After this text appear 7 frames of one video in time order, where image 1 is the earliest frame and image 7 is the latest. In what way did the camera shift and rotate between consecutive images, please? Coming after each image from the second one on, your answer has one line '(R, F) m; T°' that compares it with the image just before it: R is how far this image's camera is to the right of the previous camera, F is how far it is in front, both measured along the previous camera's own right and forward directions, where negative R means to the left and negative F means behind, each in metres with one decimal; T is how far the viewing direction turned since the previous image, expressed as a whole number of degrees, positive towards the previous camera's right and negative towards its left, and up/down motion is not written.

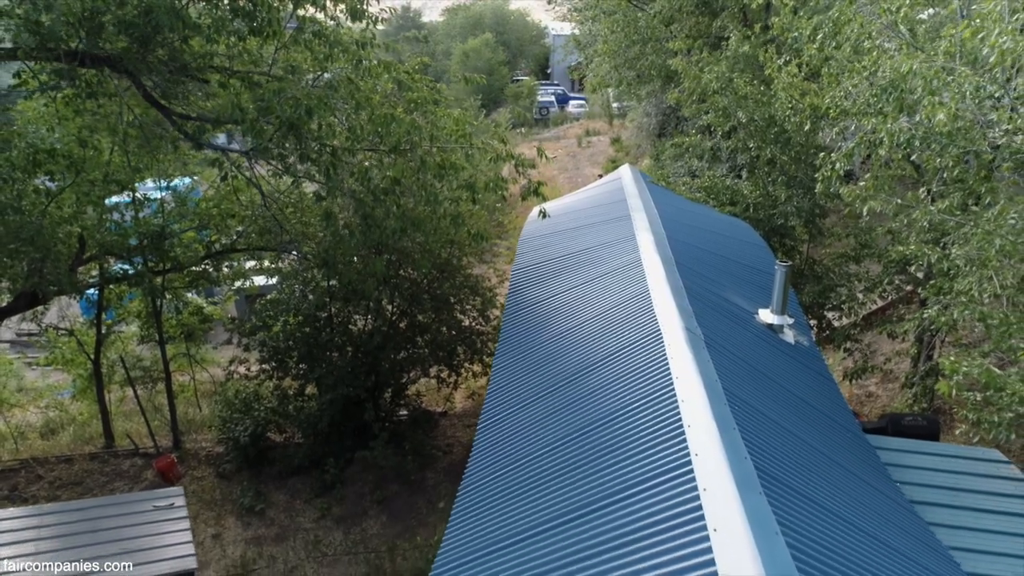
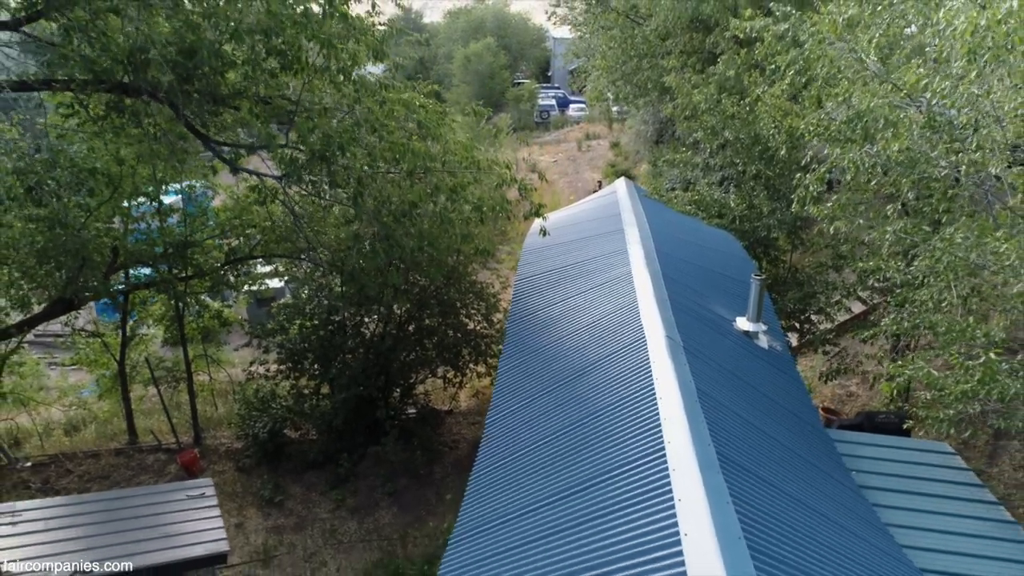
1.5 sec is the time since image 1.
(0.0, -0.7) m; 0°
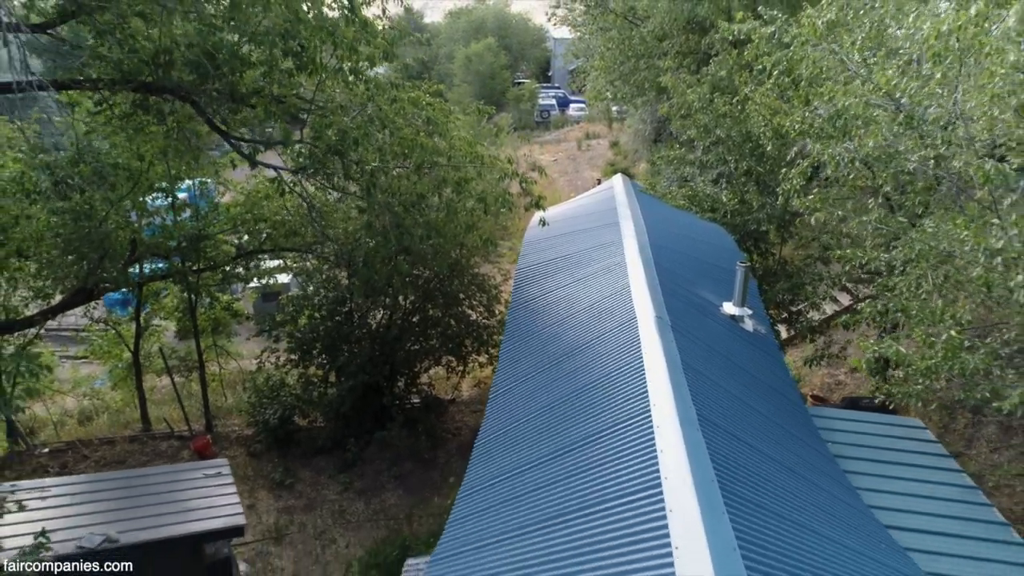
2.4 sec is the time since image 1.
(0.0, -0.4) m; 0°
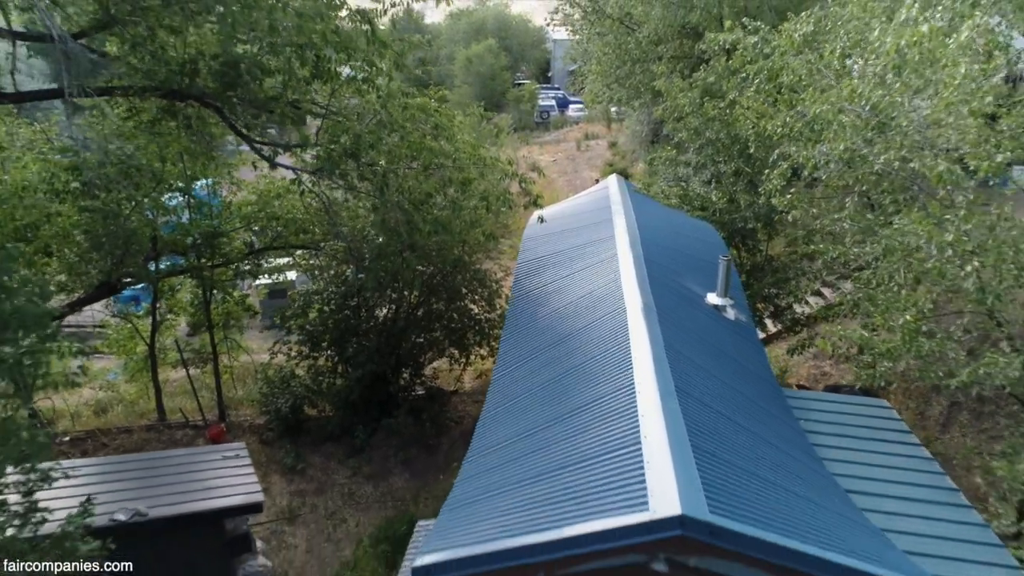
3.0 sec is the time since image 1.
(0.0, -0.6) m; 0°
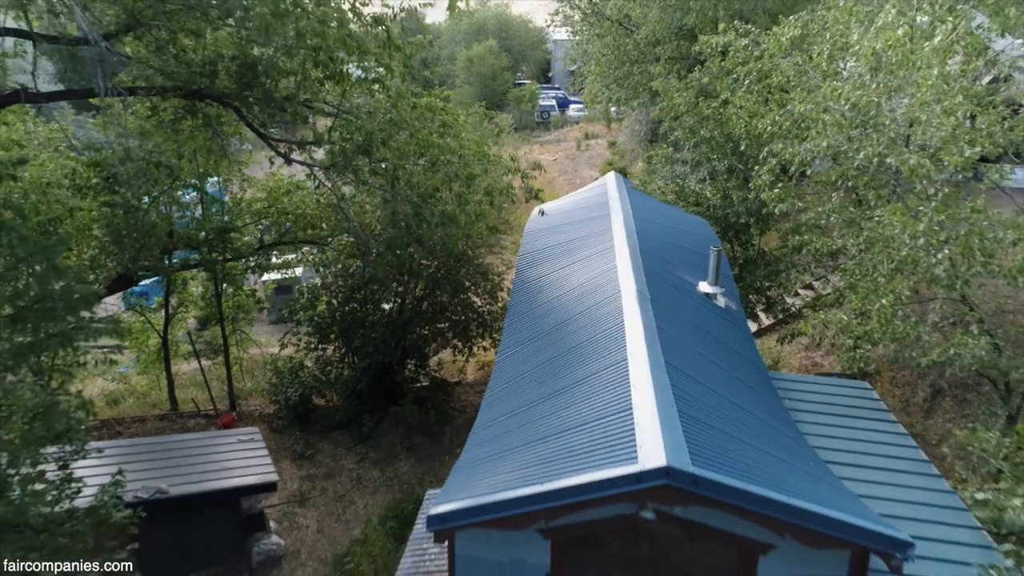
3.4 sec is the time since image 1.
(0.0, -0.4) m; 0°
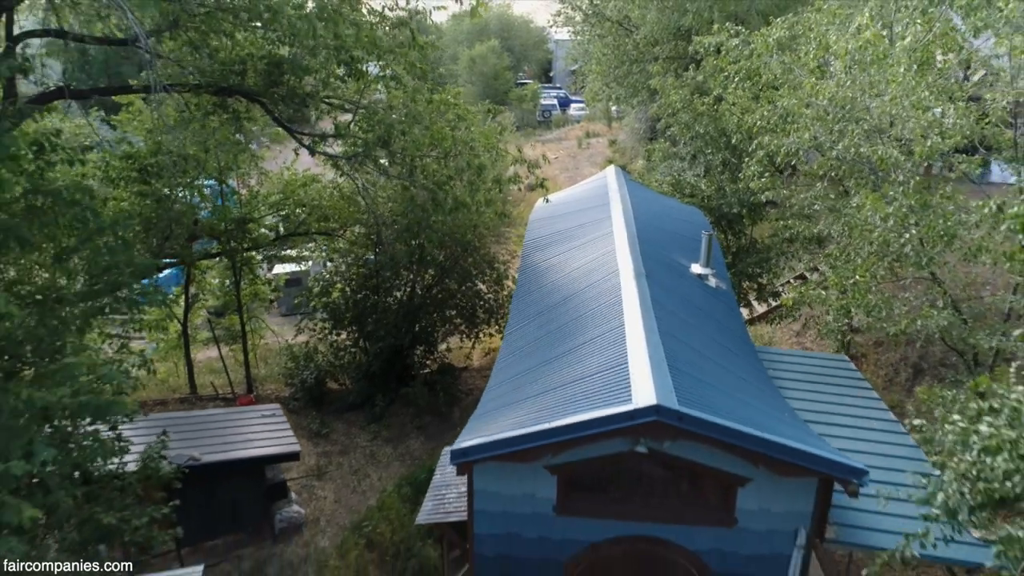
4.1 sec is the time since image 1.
(-0.1, -0.7) m; 0°
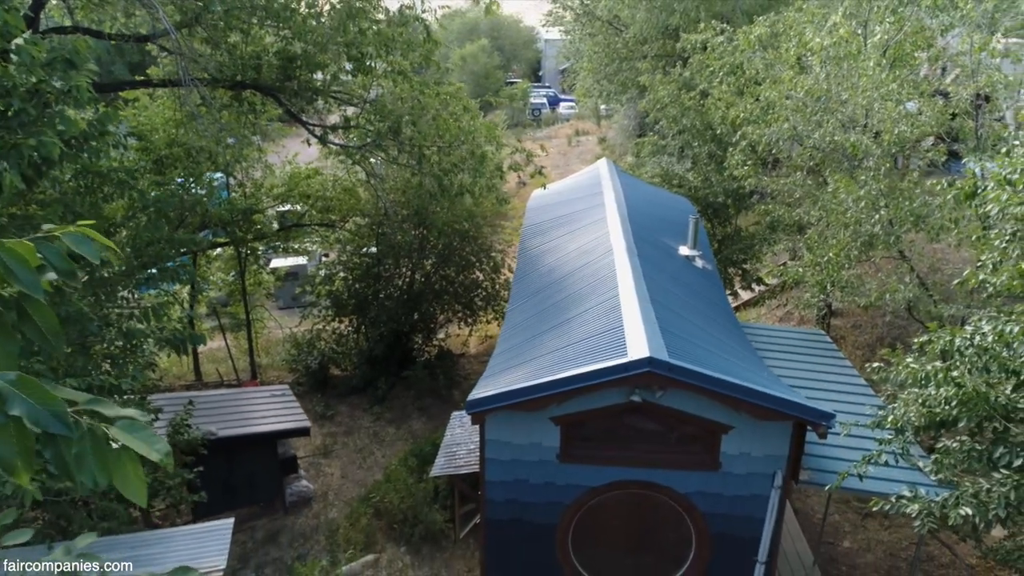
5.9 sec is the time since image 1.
(-0.1, -0.6) m; +1°
